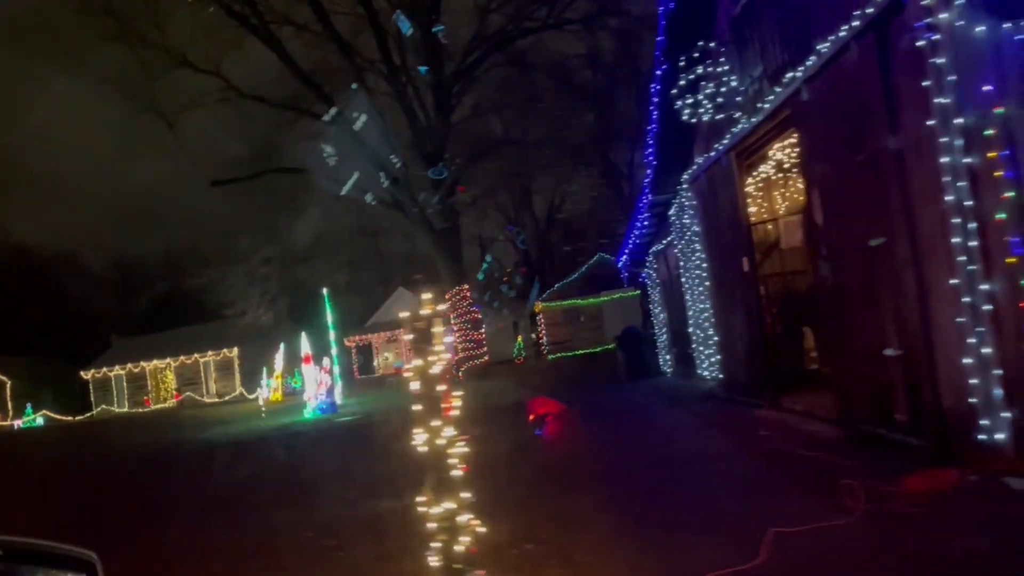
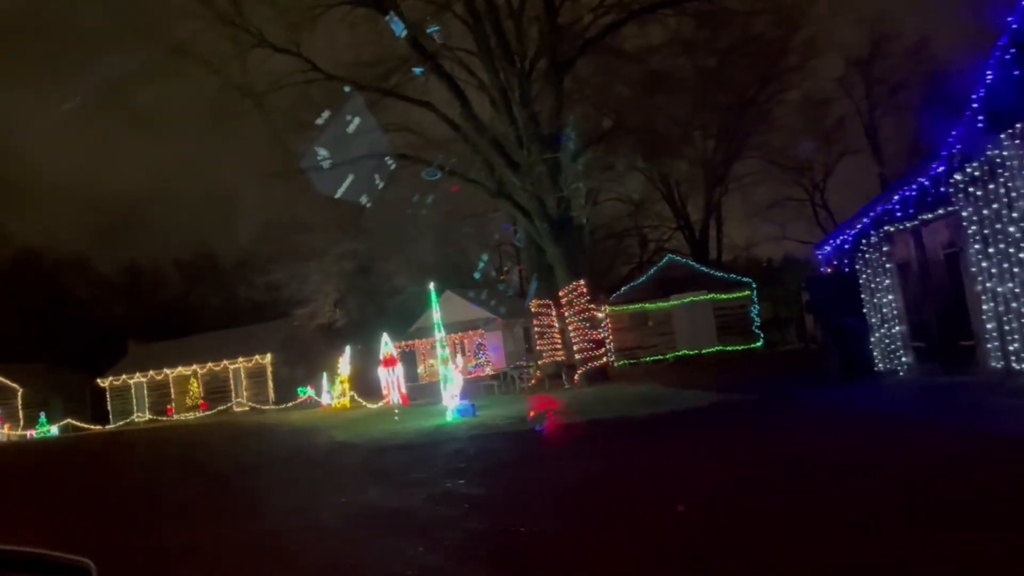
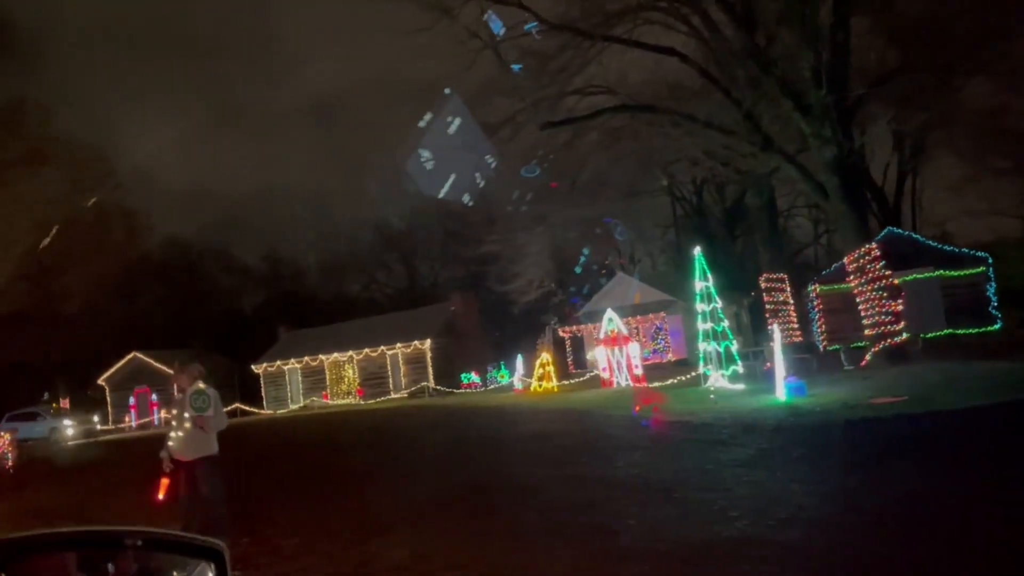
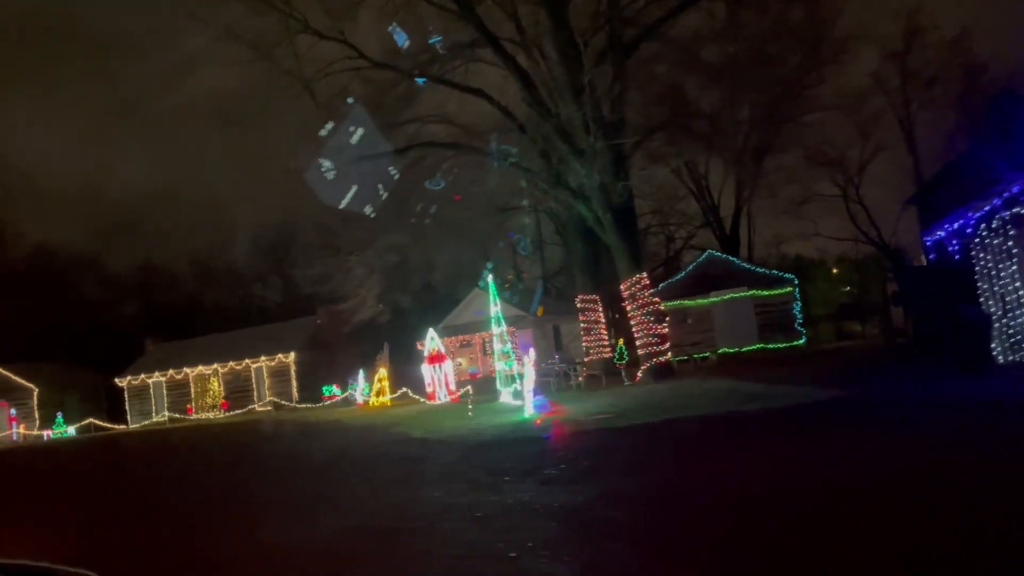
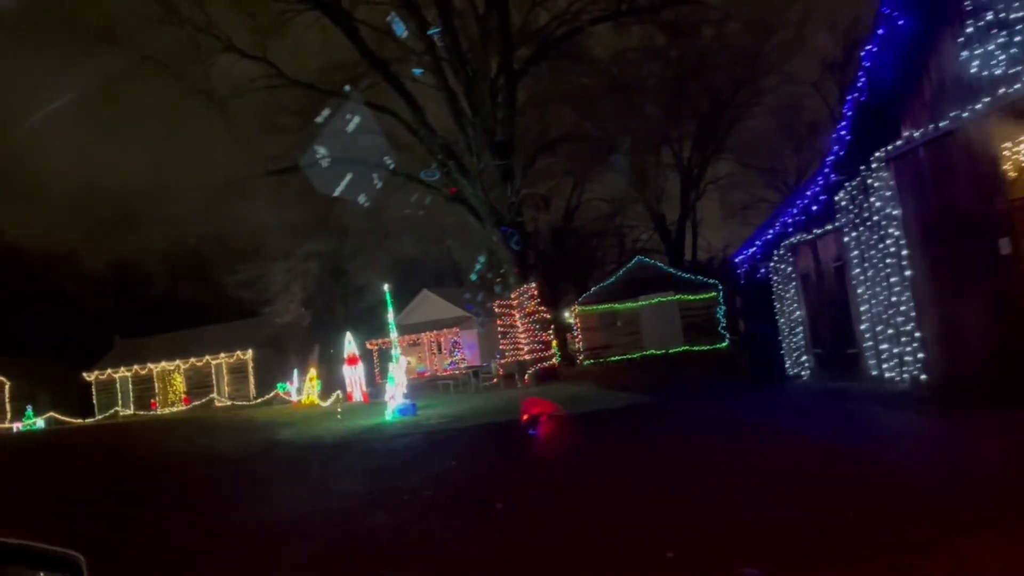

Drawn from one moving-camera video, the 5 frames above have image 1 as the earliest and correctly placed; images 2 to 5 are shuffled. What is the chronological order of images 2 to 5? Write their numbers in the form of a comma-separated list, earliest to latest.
5, 2, 4, 3
